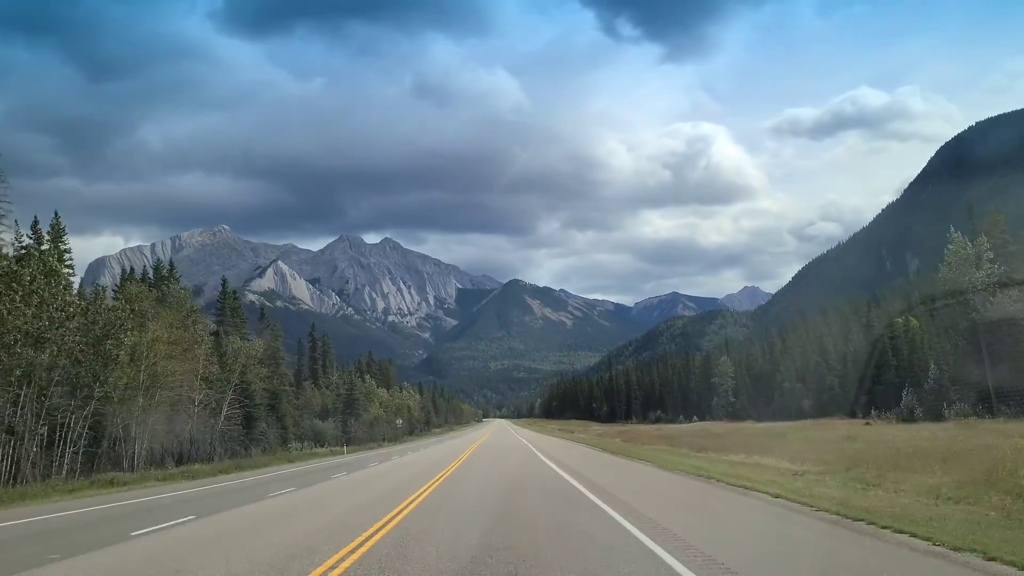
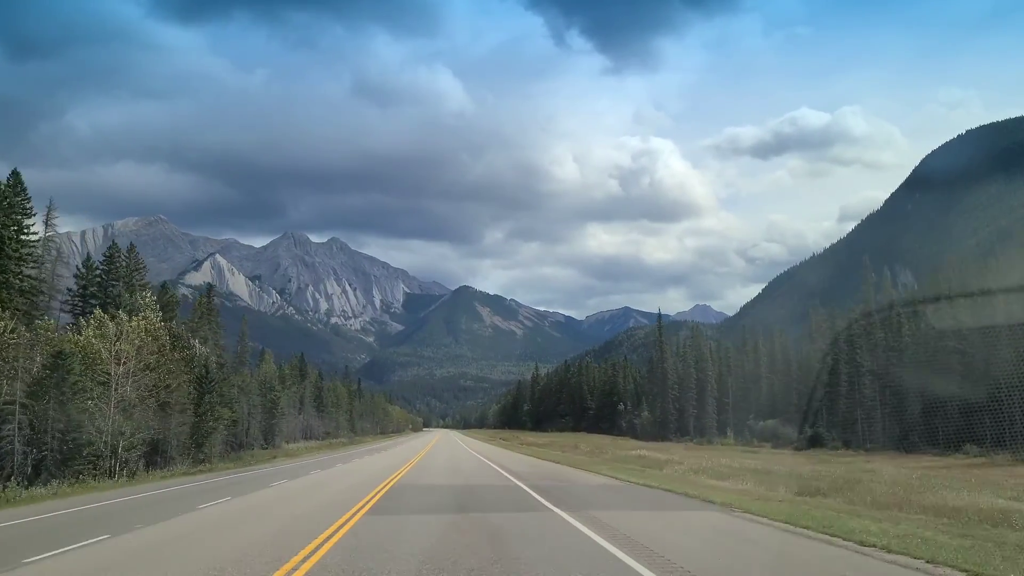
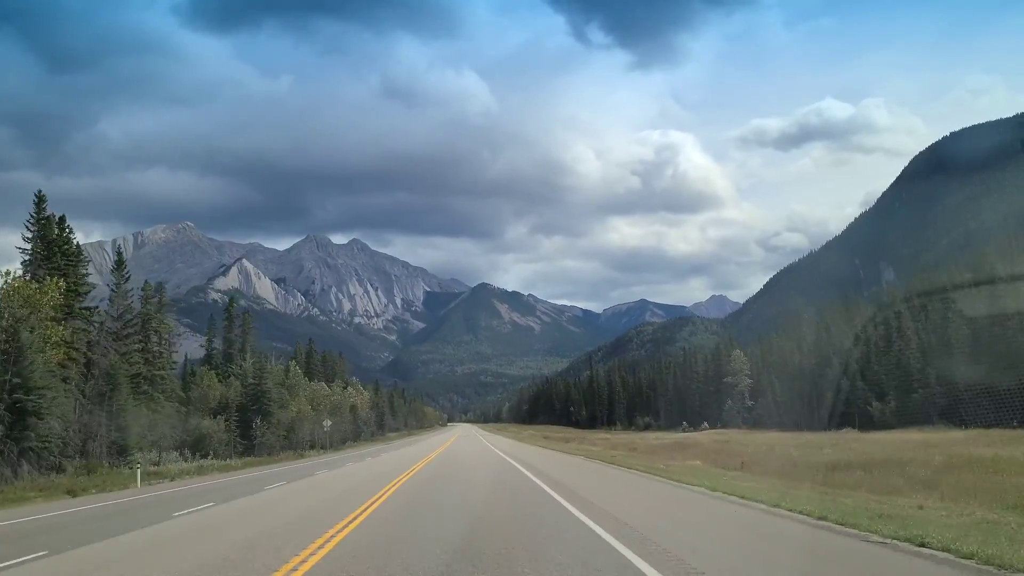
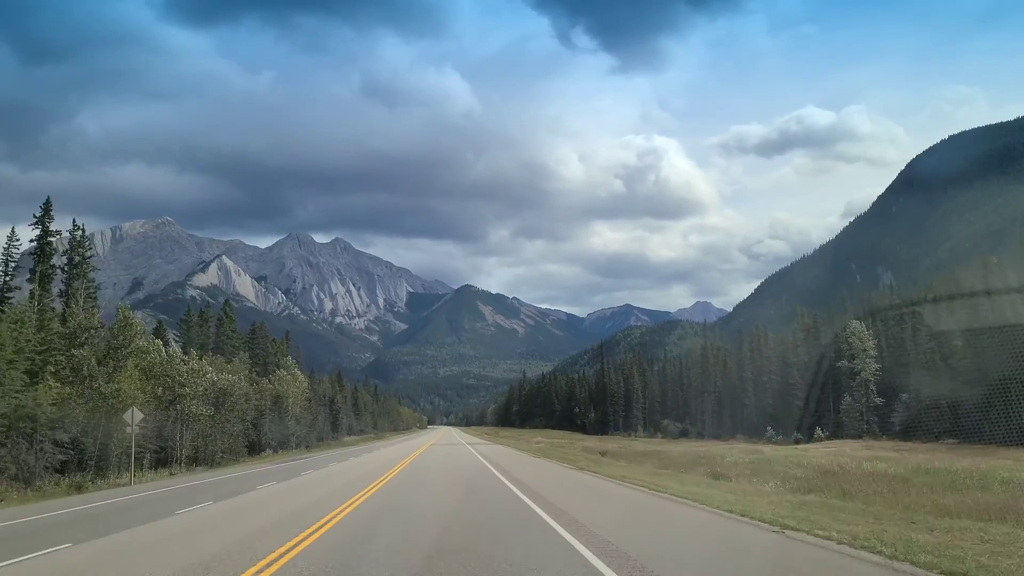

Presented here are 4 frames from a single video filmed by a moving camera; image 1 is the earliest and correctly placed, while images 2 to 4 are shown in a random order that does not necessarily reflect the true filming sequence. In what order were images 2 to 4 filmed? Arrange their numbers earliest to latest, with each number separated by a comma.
3, 4, 2
